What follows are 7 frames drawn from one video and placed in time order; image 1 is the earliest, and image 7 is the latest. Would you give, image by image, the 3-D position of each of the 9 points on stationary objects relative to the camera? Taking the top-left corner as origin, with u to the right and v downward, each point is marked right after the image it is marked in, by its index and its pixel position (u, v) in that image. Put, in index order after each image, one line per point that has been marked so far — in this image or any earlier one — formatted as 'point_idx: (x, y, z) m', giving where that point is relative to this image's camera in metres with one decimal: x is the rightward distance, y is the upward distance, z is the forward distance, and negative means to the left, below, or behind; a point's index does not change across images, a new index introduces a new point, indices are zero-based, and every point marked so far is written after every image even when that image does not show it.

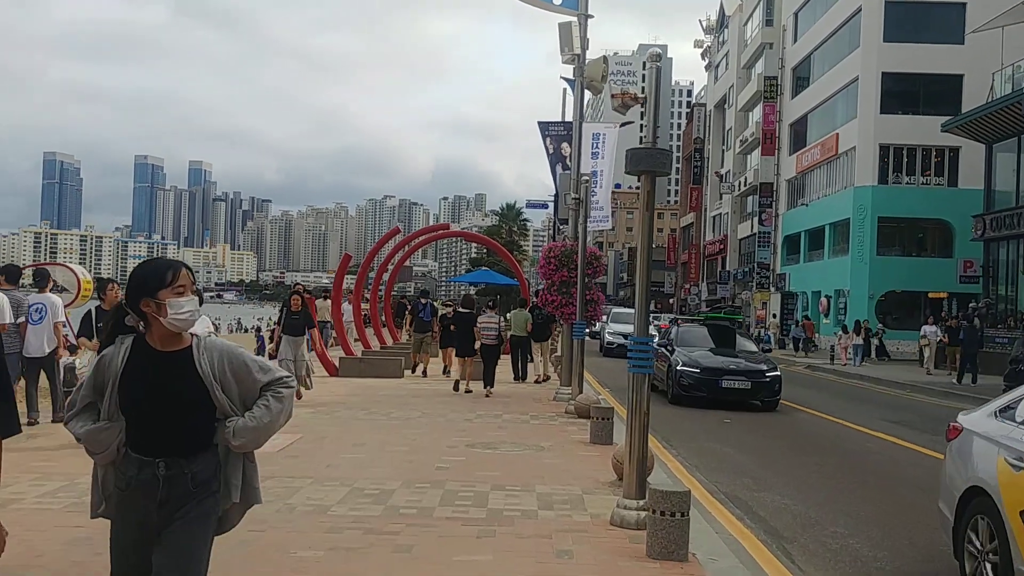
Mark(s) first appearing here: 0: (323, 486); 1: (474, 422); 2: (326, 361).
0: (-1.5, -1.6, +7.8) m
1: (-0.5, -1.7, +12.4) m
2: (-3.6, -1.4, +19.1) m
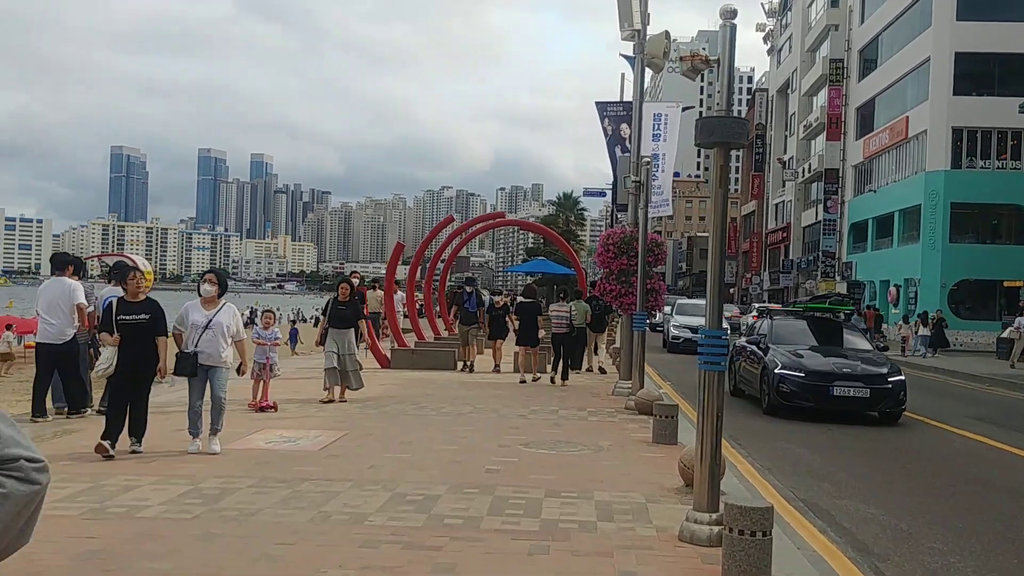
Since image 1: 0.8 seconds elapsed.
0: (-1.1, -1.5, +7.2) m
1: (+0.2, -1.6, +11.7) m
2: (-2.5, -1.2, +18.6) m
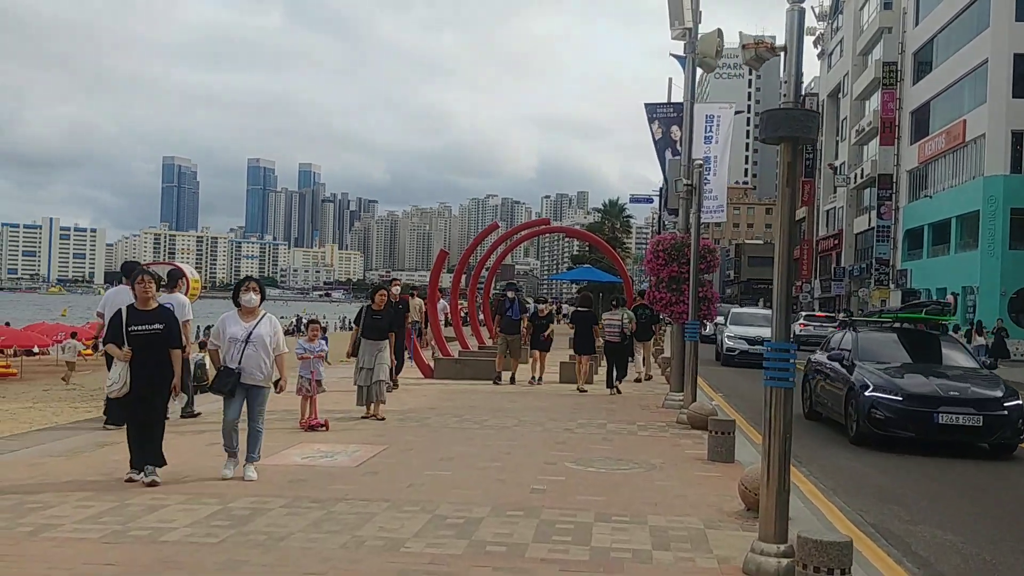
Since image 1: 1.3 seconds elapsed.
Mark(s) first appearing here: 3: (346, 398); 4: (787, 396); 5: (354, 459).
0: (-0.8, -1.6, +6.8) m
1: (+0.7, -1.7, +11.2) m
2: (-1.7, -1.4, +18.2) m
3: (-2.3, -1.6, +13.6) m
4: (+1.5, -0.6, +5.5) m
5: (-1.4, -1.6, +9.0) m
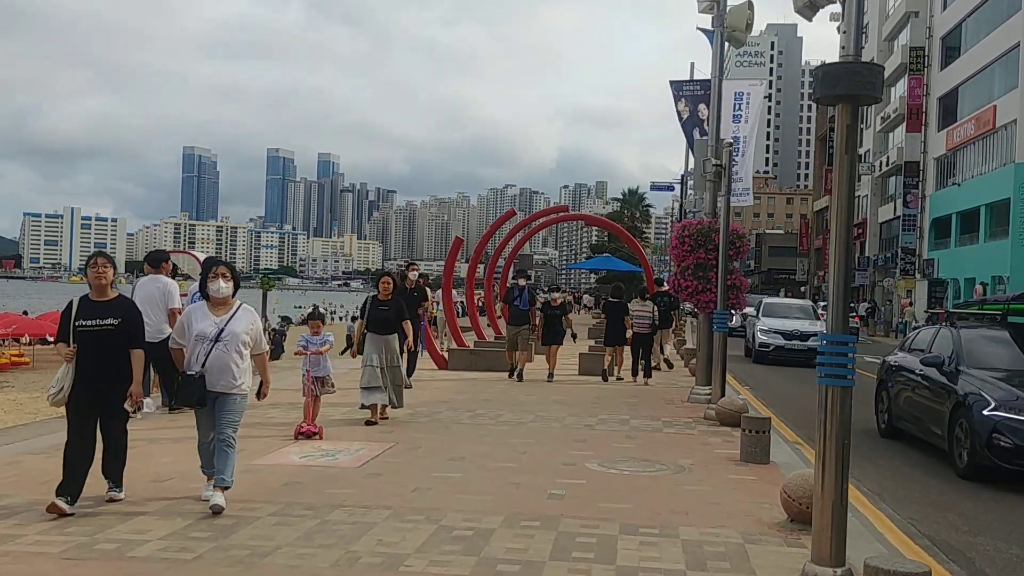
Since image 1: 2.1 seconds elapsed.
0: (-0.7, -1.5, +6.1) m
1: (+0.9, -1.5, +10.5) m
2: (-1.4, -1.1, +17.5) m
3: (-2.1, -1.4, +13.0) m
4: (+1.6, -0.5, +4.8) m
5: (-1.3, -1.4, +8.3) m
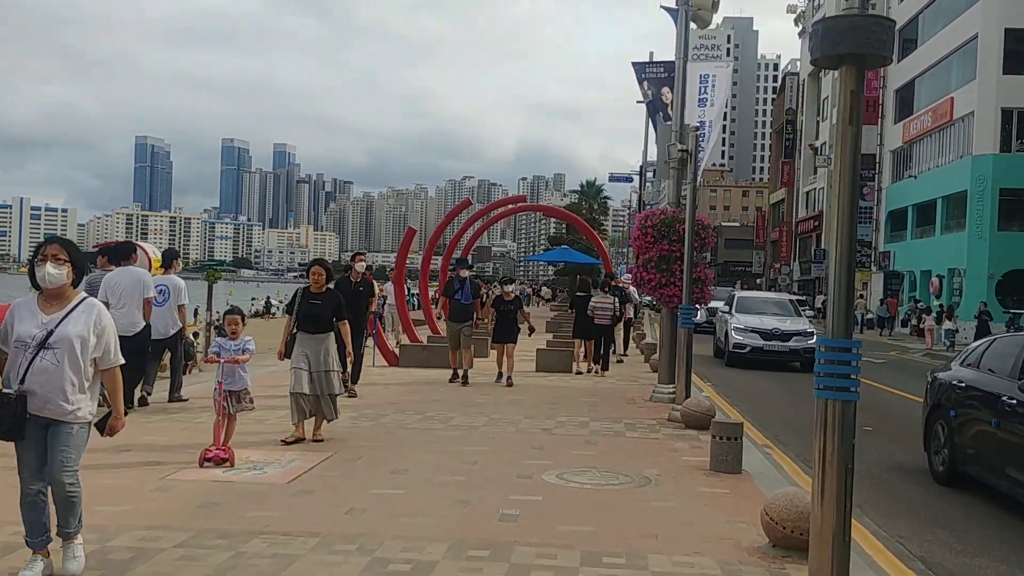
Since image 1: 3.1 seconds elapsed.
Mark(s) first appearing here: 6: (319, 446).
0: (-1.0, -1.4, +5.2) m
1: (+0.4, -1.5, +9.7) m
2: (-2.2, -1.0, +16.6) m
3: (-2.7, -1.3, +12.1) m
4: (+1.4, -0.5, +4.0) m
5: (-1.7, -1.4, +7.4) m
6: (-1.7, -1.4, +8.6) m
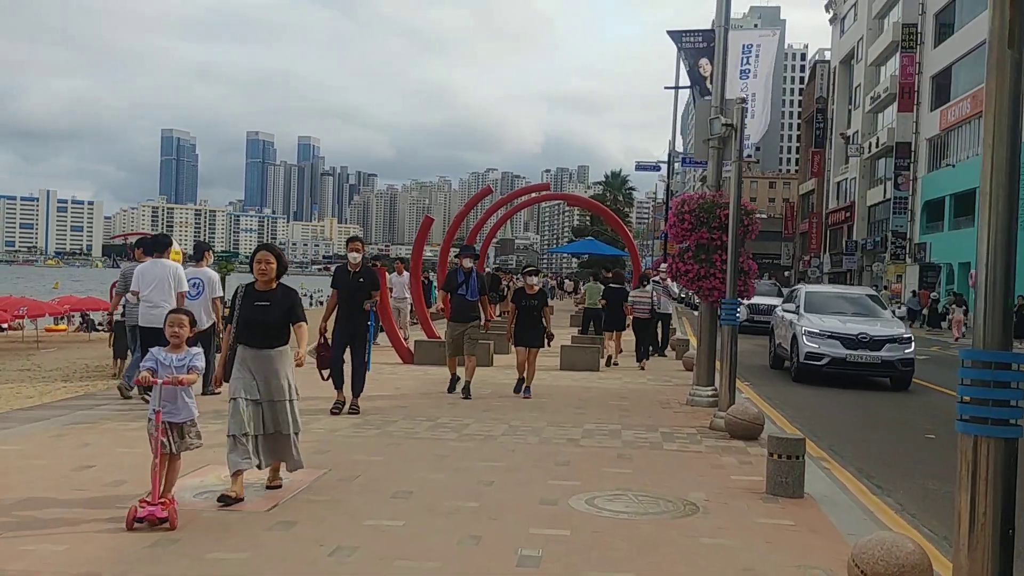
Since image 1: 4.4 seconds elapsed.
0: (-0.9, -1.4, +4.1) m
1: (+0.6, -1.4, +8.5) m
2: (-1.8, -0.9, +15.5) m
3: (-2.4, -1.2, +11.0) m
4: (+1.4, -0.5, +2.8) m
5: (-1.6, -1.3, +6.3) m
6: (-1.5, -1.3, +7.5) m
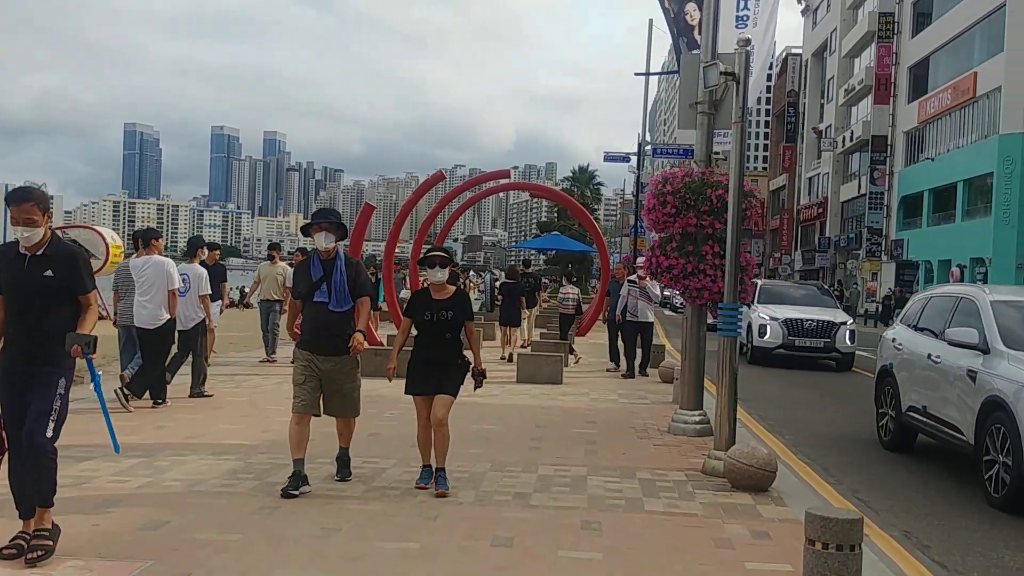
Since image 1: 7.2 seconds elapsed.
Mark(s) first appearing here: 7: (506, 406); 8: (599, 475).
0: (-1.2, -1.4, +1.7) m
1: (+0.1, -1.4, +6.2) m
2: (-2.5, -0.9, +13.1) m
3: (-3.0, -1.2, +8.5) m
4: (+1.1, -0.5, +0.5) m
5: (-2.0, -1.4, +3.9) m
6: (-2.0, -1.3, +5.1) m
7: (0.0, -1.3, +11.0) m
8: (+0.7, -1.4, +7.3) m
